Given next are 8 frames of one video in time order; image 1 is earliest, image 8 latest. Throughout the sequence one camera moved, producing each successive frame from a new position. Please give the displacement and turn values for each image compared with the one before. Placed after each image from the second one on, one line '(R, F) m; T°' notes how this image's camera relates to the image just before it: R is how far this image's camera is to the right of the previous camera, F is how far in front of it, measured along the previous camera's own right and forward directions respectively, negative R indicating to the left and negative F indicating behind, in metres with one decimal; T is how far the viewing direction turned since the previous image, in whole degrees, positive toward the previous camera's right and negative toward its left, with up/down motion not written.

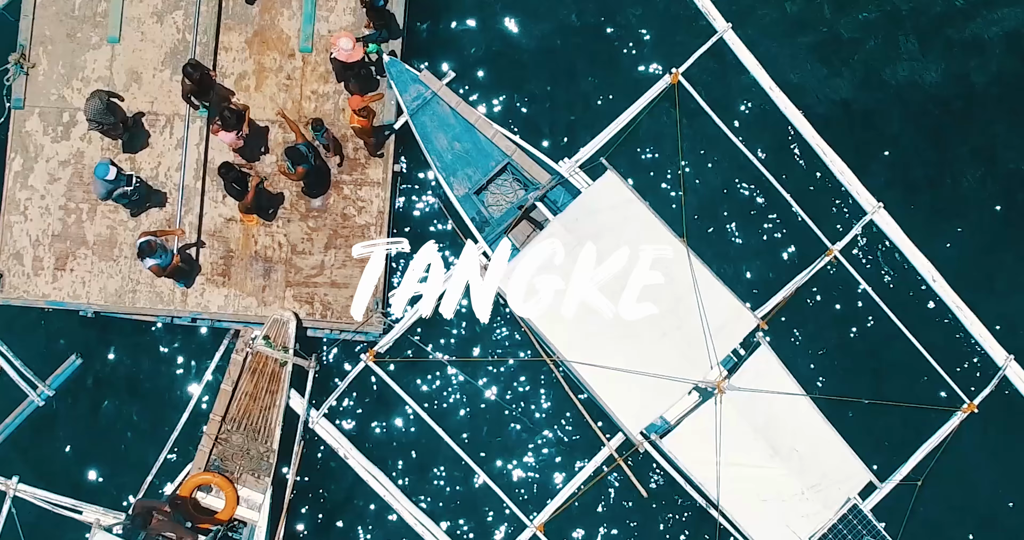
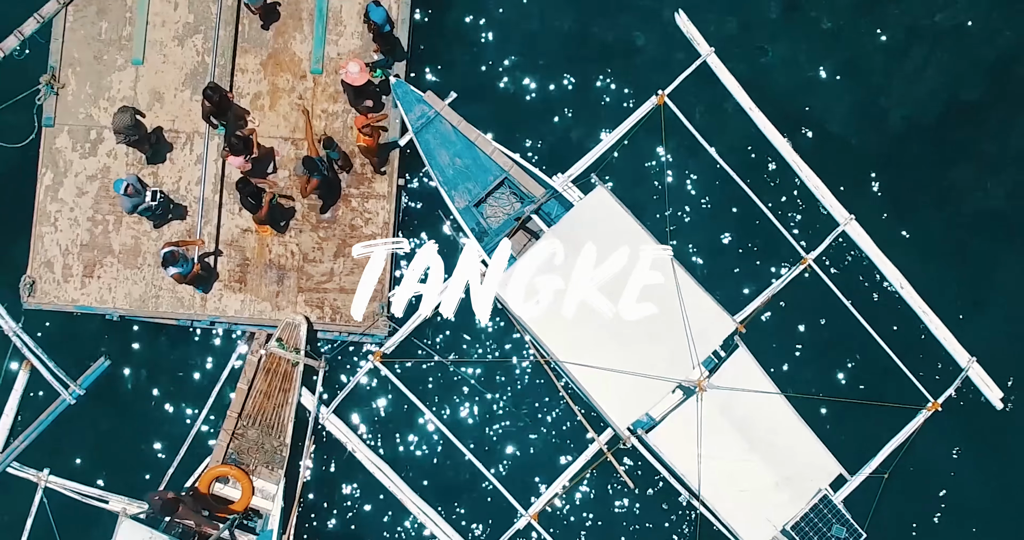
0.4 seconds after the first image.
(0.0, -0.6) m; 0°
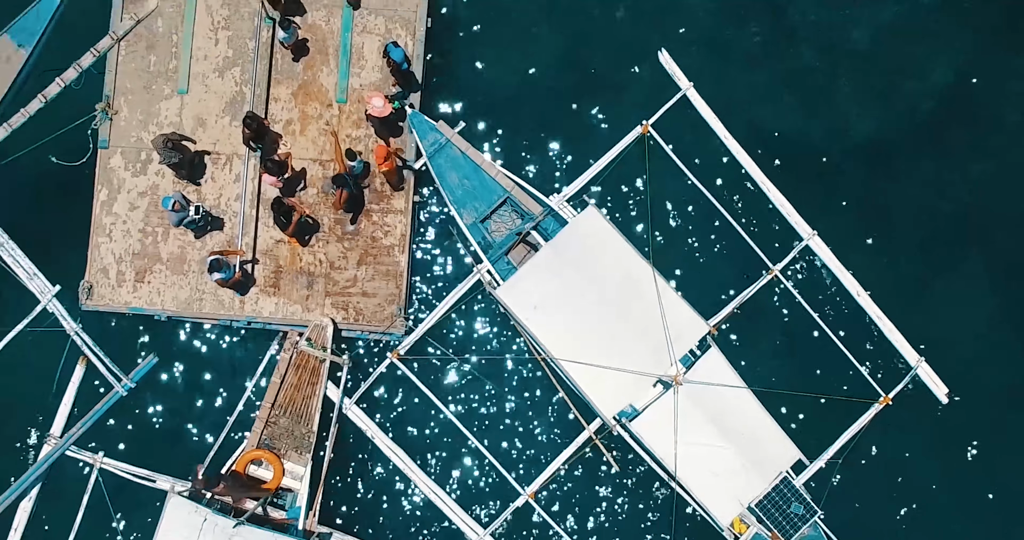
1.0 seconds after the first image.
(0.0, -1.2) m; 0°
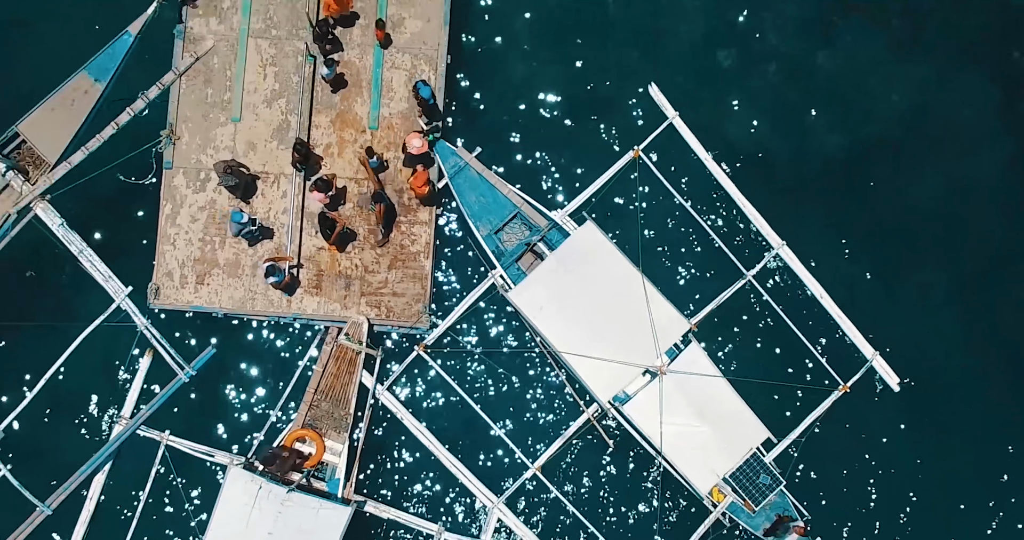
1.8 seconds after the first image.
(-0.1, -1.7) m; 0°
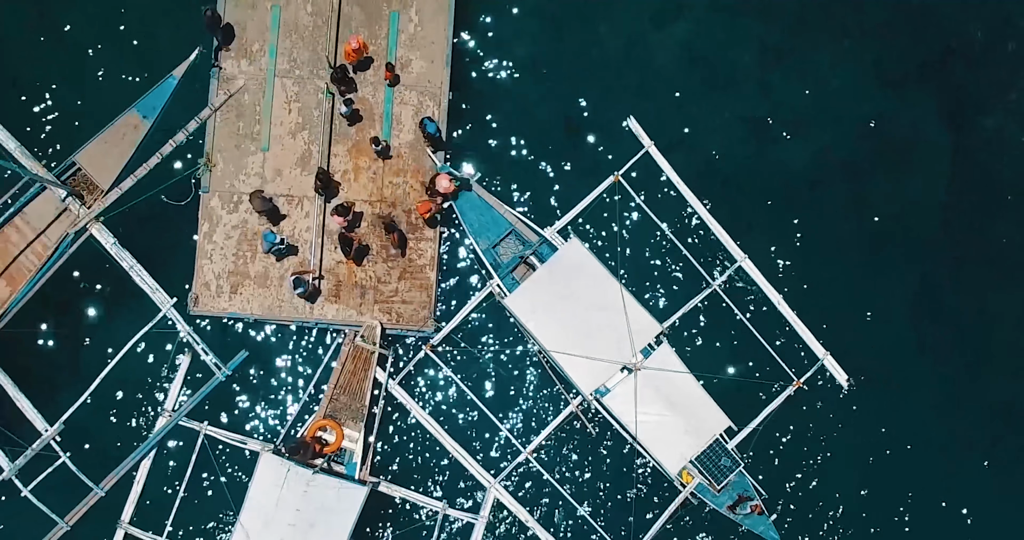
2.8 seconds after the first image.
(+0.2, -1.8) m; 0°
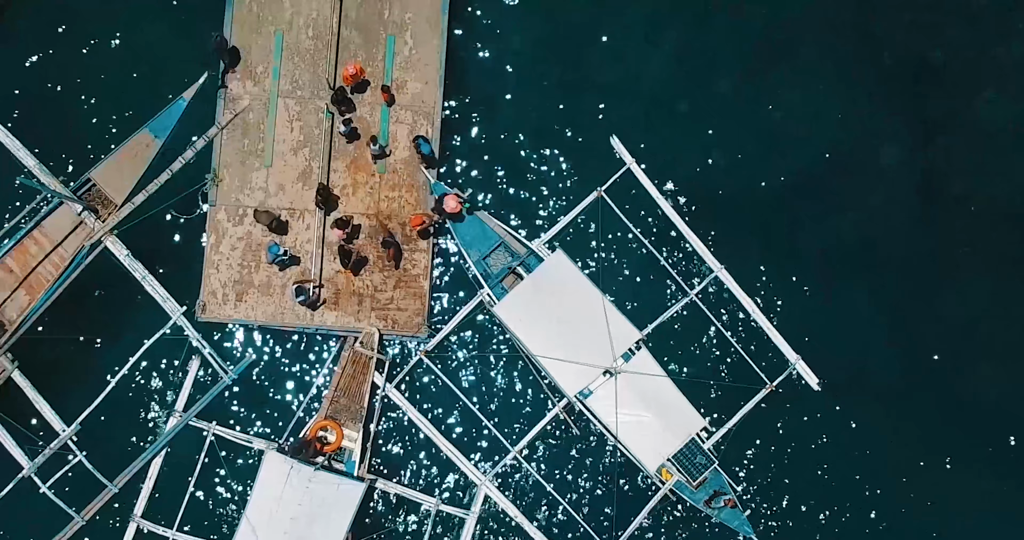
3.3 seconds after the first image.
(+0.3, -0.9) m; 0°
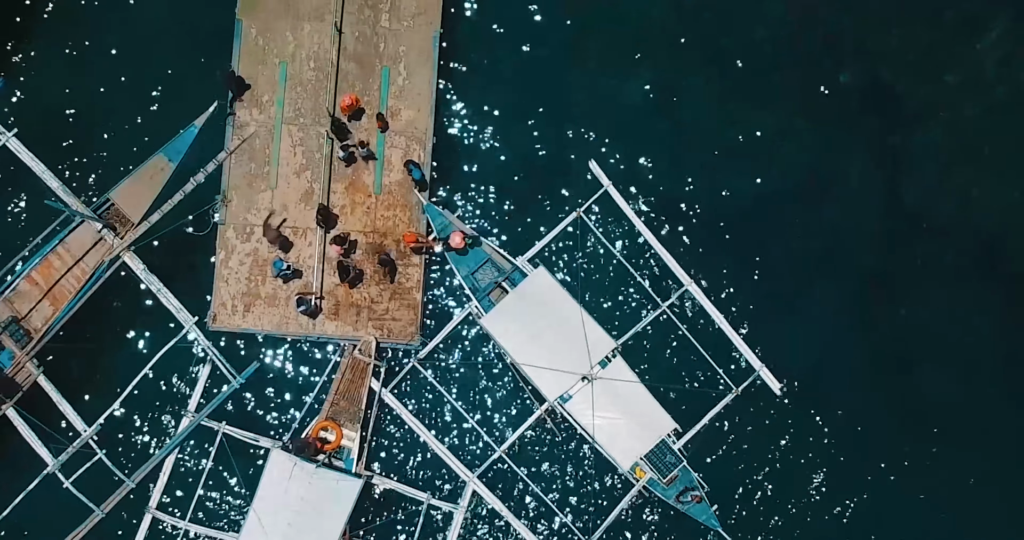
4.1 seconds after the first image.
(+0.4, -1.2) m; 0°
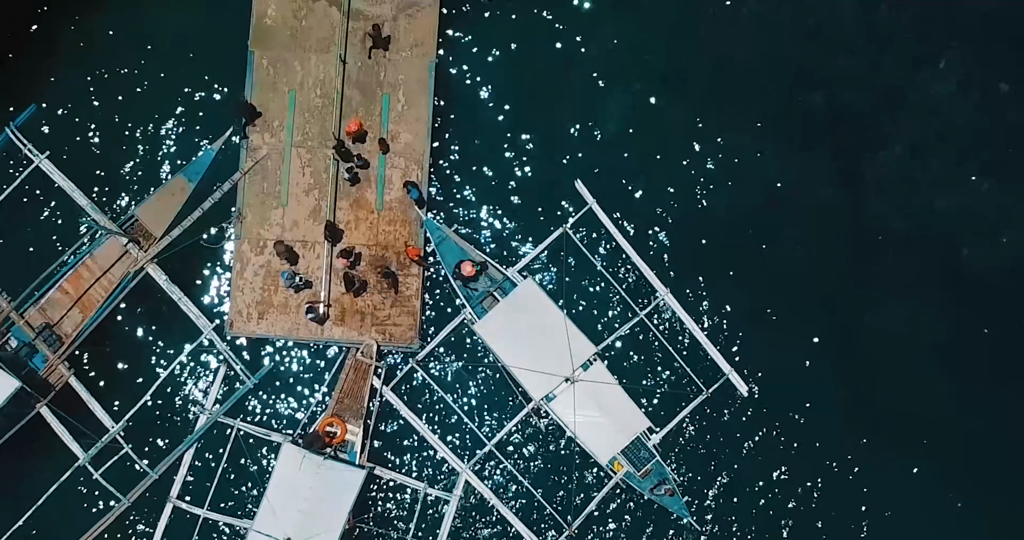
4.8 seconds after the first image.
(+0.3, -1.5) m; 0°
